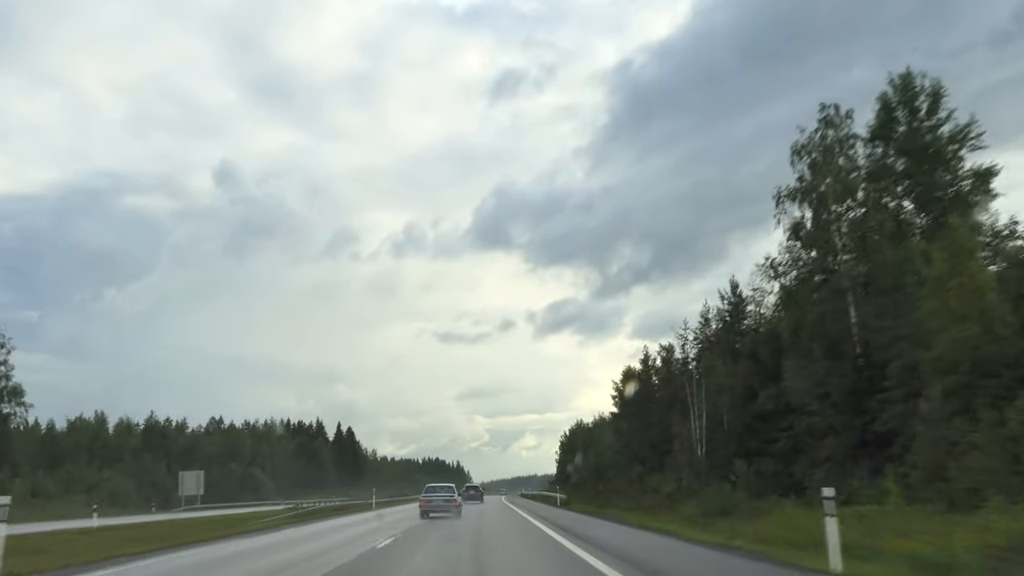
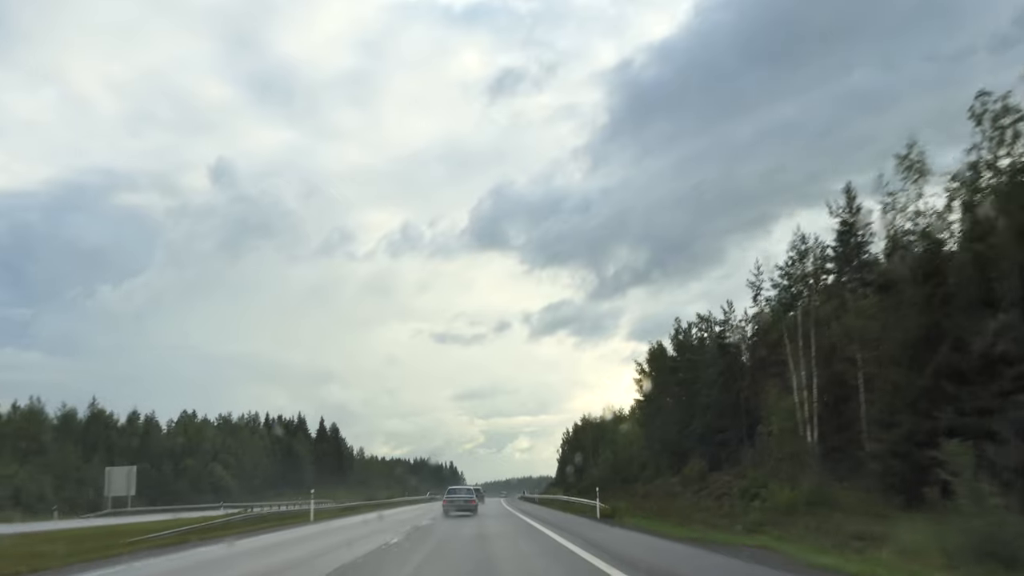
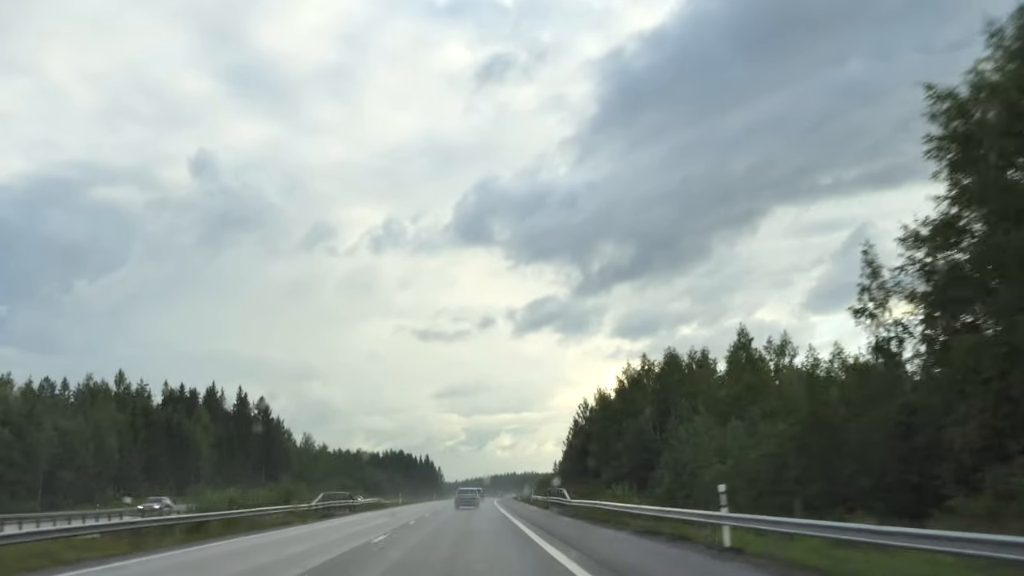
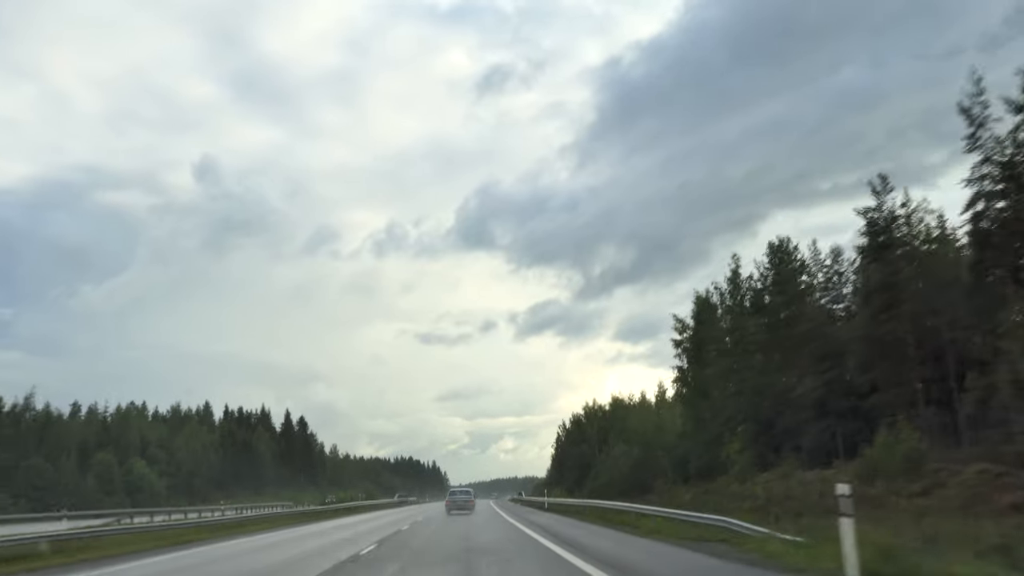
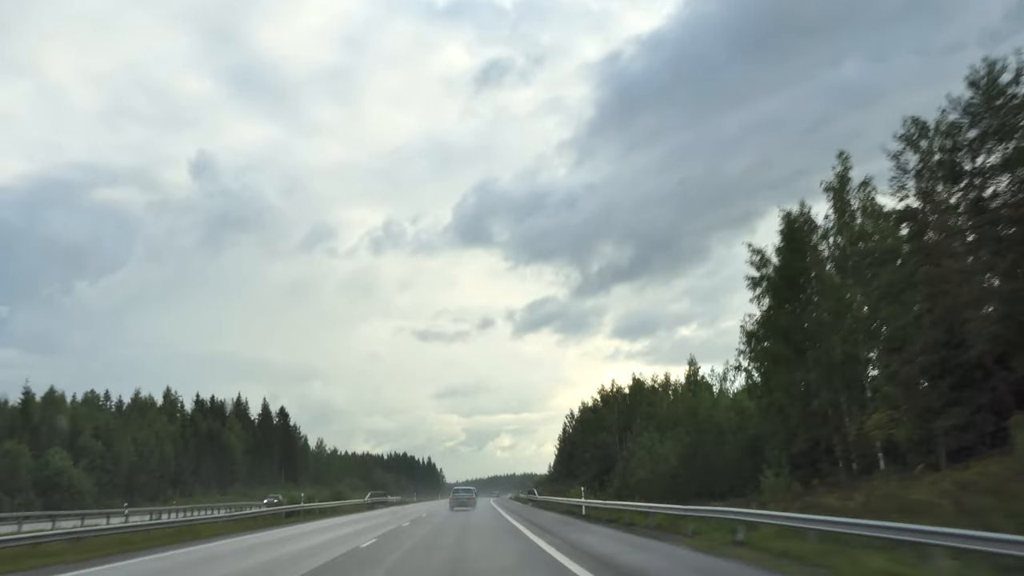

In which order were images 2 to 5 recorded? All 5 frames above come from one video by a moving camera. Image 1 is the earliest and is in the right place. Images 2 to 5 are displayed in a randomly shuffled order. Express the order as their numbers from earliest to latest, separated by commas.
2, 4, 5, 3
